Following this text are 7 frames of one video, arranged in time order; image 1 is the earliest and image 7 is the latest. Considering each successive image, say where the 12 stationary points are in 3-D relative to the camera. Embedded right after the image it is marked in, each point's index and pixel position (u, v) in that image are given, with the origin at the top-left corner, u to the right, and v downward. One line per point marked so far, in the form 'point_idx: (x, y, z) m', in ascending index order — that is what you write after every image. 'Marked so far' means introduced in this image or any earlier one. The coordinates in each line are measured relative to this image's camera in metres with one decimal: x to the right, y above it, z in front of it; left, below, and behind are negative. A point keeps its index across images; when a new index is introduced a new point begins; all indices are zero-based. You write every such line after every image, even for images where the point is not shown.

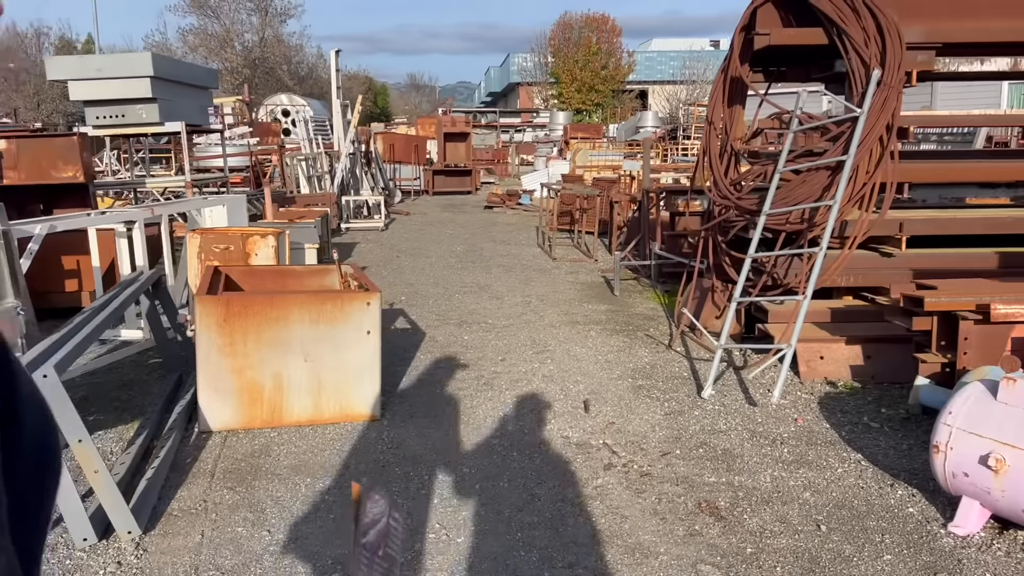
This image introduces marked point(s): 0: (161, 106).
0: (-3.6, +1.9, +8.6) m
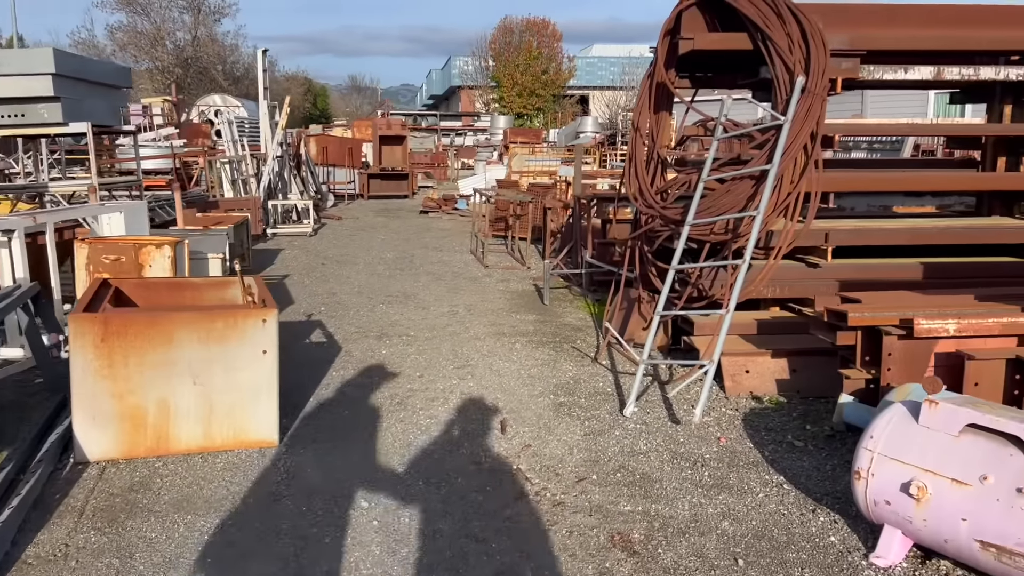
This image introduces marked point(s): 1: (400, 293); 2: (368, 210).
0: (-4.3, +1.8, +8.1) m
1: (-1.1, -0.1, +8.5) m
2: (-3.1, +1.7, +18.4) m
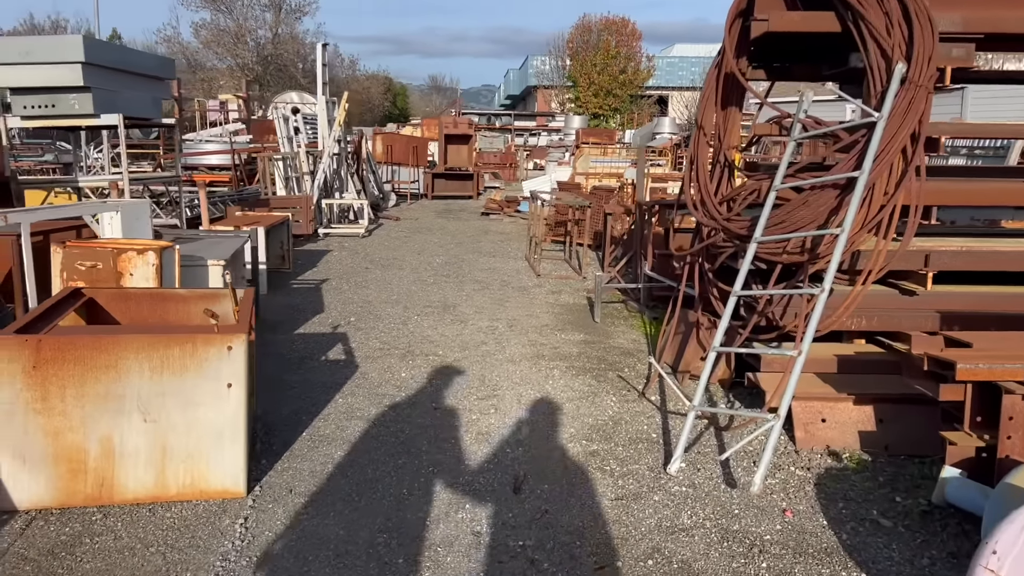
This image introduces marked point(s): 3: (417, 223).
0: (-3.8, +1.8, +7.7) m
1: (-0.7, -0.2, +7.8) m
2: (-1.8, +1.6, +17.9) m
3: (-1.7, +1.2, +15.4) m
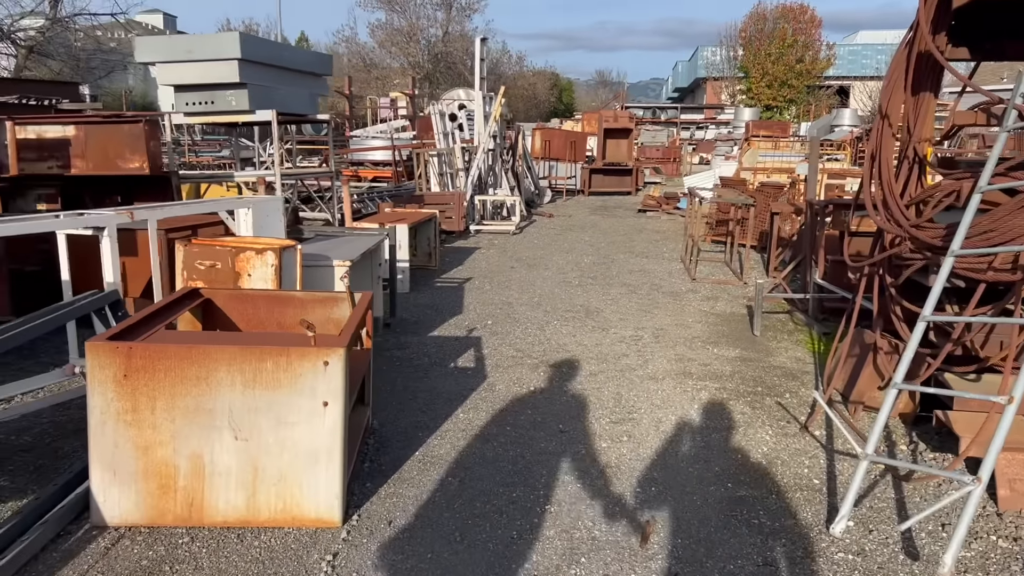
0: (-2.4, +1.8, +7.9) m
1: (+0.6, -0.2, +7.3) m
2: (+1.5, +1.7, +17.4) m
3: (+1.1, +1.2, +15.0) m
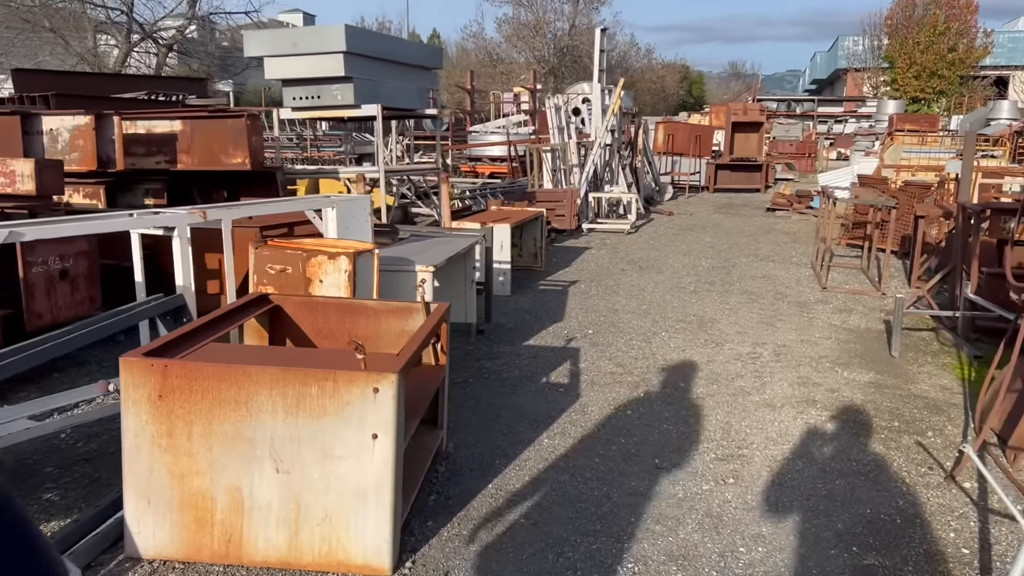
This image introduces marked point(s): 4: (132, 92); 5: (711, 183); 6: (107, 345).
0: (-1.4, +1.8, +7.7) m
1: (+1.5, -0.3, +6.8) m
2: (+3.9, +1.6, +16.6) m
3: (+3.1, +1.2, +14.3) m
4: (-5.0, +2.6, +11.1) m
5: (+4.7, +2.5, +19.9) m
6: (-2.6, -0.4, +5.4) m
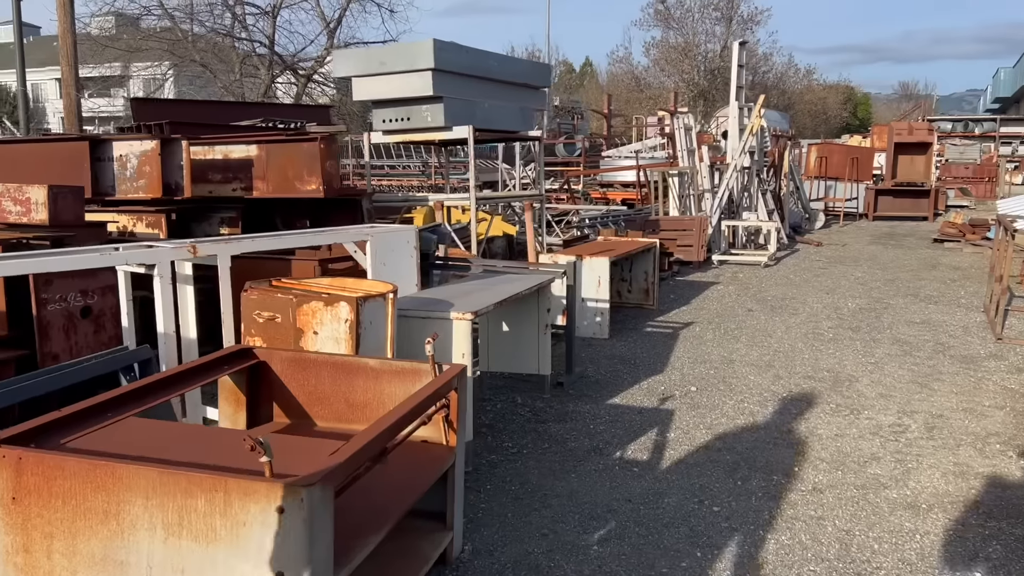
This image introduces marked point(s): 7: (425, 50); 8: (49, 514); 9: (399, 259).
0: (-0.5, +1.5, +7.0) m
1: (+2.1, -0.6, +5.6) m
2: (+6.2, +0.9, +14.9) m
3: (+5.0, +0.6, +12.7) m
4: (-3.4, +2.2, +11.1) m
5: (+7.6, +1.6, +18.0) m
6: (-2.2, -0.6, +5.0) m
7: (-0.7, +1.9, +6.8) m
8: (-1.1, -0.5, +2.0) m
9: (-0.6, +0.1, +4.2) m
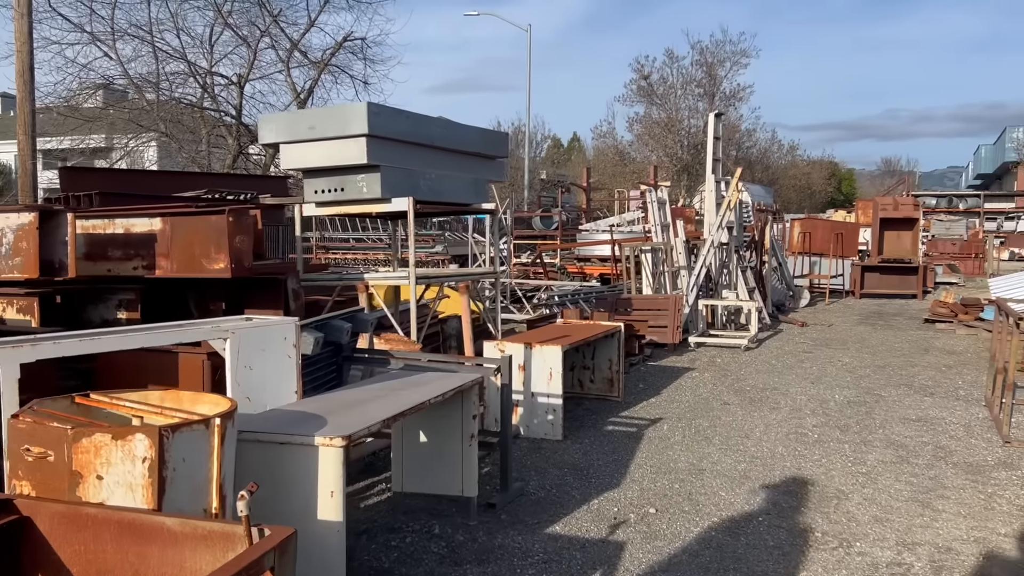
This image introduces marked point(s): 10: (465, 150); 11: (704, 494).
0: (-1.0, +0.8, +6.3) m
1: (+1.7, -1.1, +4.7) m
2: (+5.7, -0.4, +14.2) m
3: (+4.5, -0.6, +12.0) m
4: (-3.9, +1.2, +10.4) m
5: (+7.0, 0.0, +17.3) m
6: (-2.6, -1.1, +4.1) m
7: (-1.1, +1.3, +6.1) m
8: (-1.4, -0.8, +1.1) m
9: (-1.0, -0.3, +3.4) m
10: (-0.4, +1.2, +7.2) m
11: (+1.1, -1.1, +4.7) m
